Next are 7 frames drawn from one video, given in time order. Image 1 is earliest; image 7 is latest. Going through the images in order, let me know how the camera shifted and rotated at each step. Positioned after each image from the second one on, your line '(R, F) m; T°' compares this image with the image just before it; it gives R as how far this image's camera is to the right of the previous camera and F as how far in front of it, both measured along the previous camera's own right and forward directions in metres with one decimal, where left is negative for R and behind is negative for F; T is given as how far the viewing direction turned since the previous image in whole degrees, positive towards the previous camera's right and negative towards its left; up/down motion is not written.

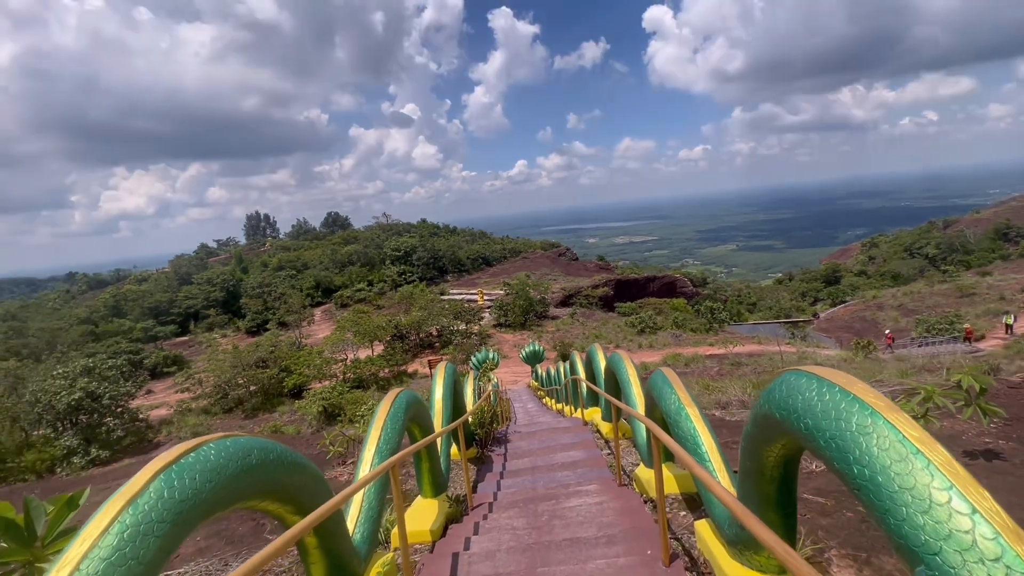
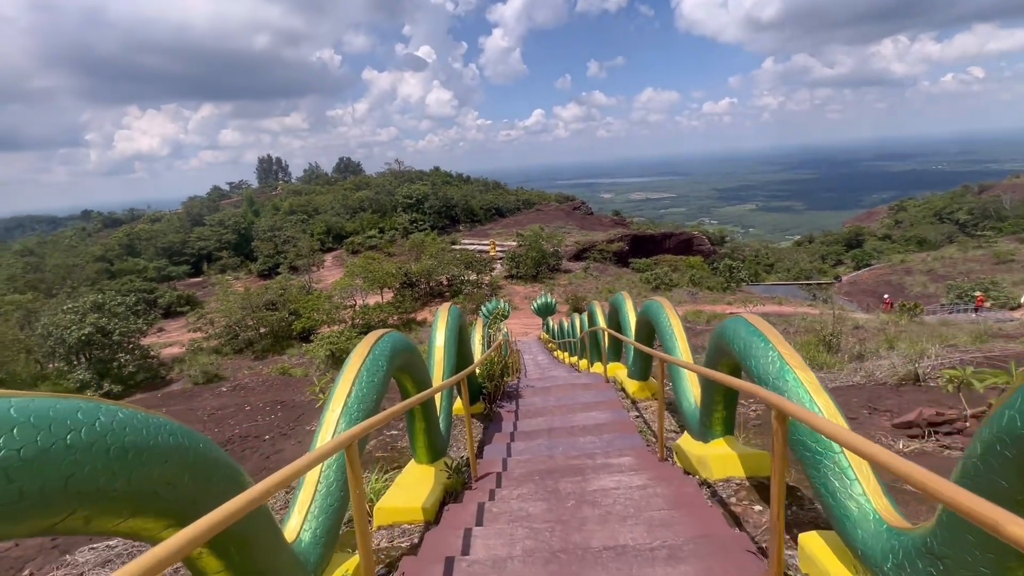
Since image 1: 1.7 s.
(-0.1, +0.9) m; -1°
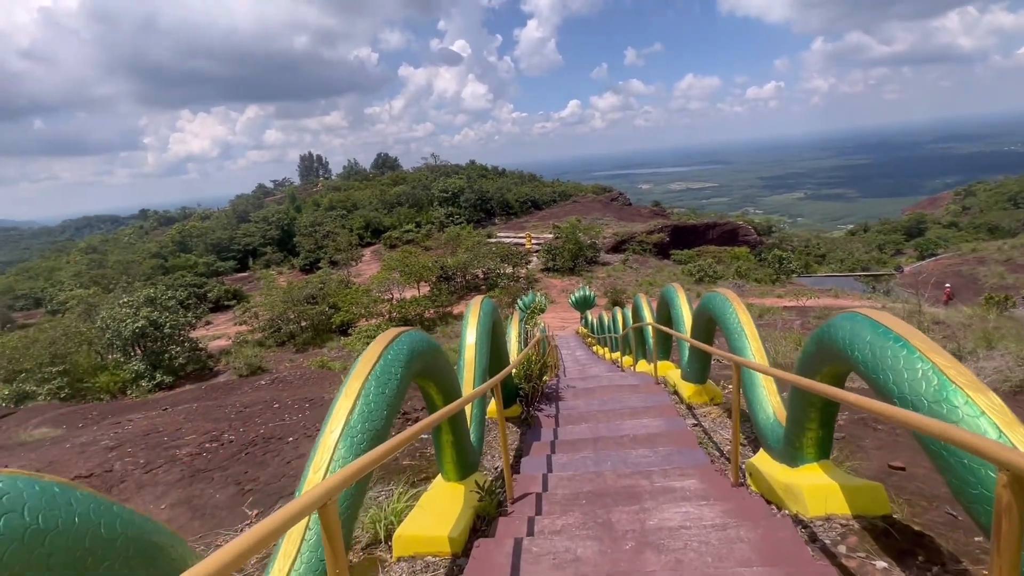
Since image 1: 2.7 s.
(0.0, +0.5) m; -4°
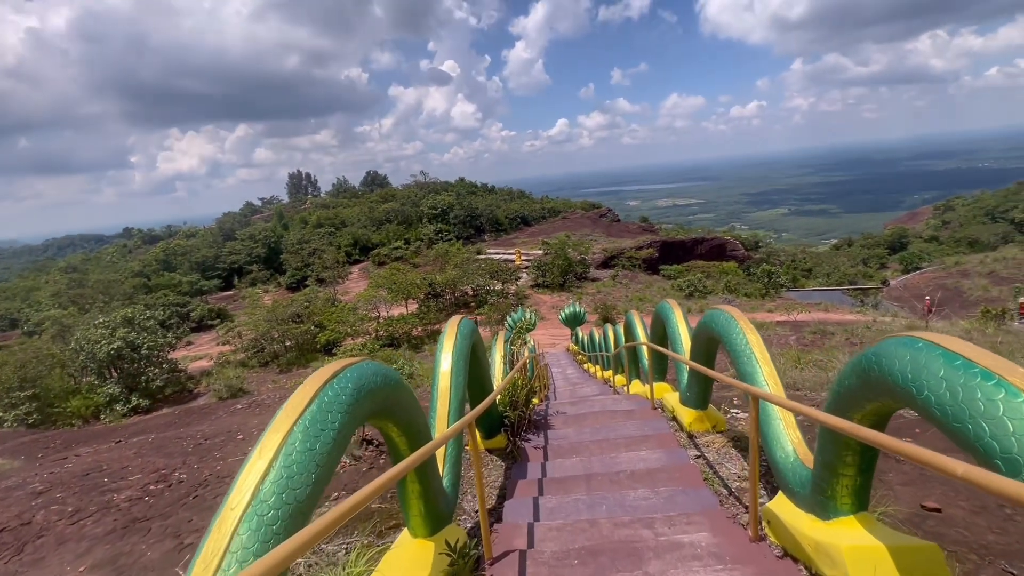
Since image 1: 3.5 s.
(+0.1, +0.4) m; +1°
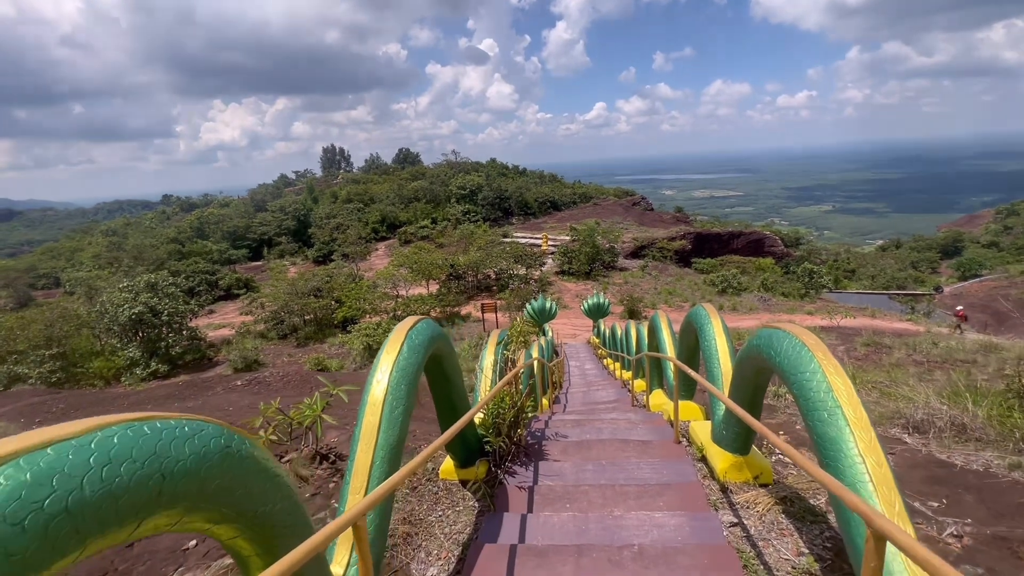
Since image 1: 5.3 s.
(+0.3, +1.0) m; -3°
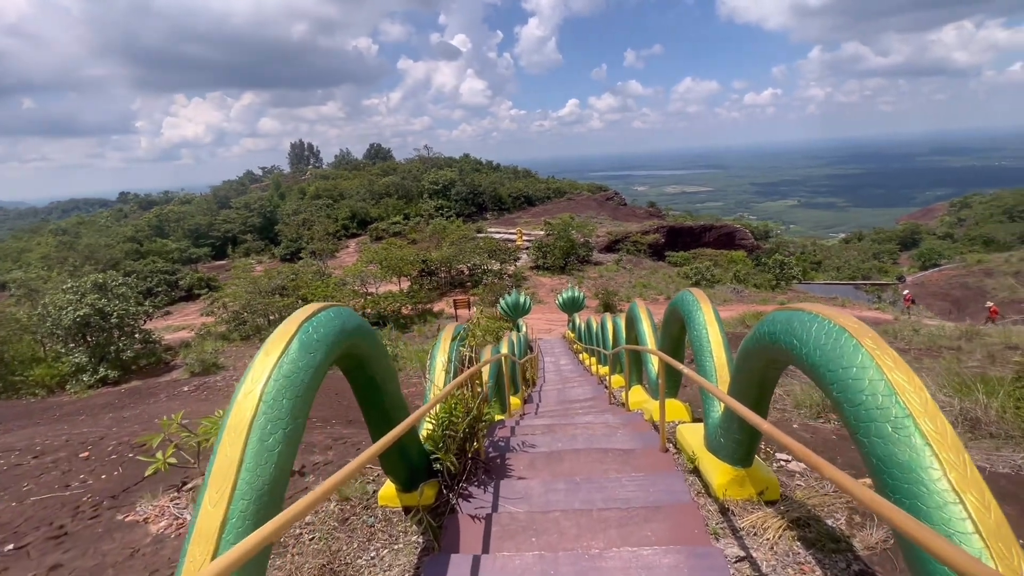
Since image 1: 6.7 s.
(+0.1, +0.6) m; +3°
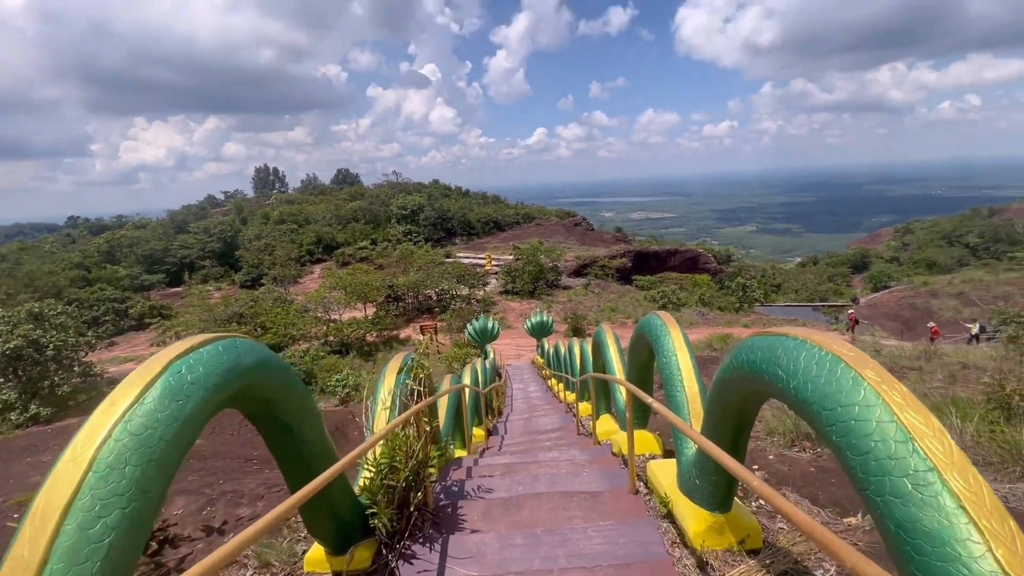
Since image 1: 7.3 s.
(+0.1, +0.3) m; +4°
